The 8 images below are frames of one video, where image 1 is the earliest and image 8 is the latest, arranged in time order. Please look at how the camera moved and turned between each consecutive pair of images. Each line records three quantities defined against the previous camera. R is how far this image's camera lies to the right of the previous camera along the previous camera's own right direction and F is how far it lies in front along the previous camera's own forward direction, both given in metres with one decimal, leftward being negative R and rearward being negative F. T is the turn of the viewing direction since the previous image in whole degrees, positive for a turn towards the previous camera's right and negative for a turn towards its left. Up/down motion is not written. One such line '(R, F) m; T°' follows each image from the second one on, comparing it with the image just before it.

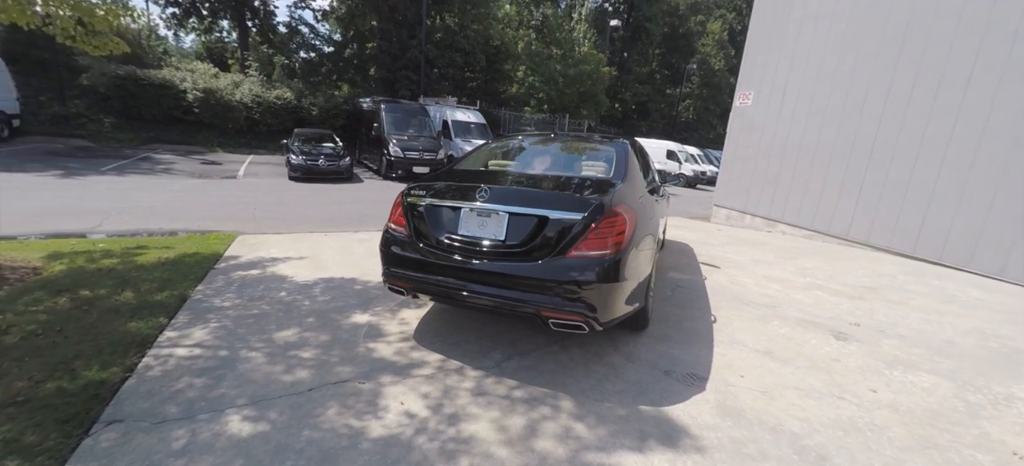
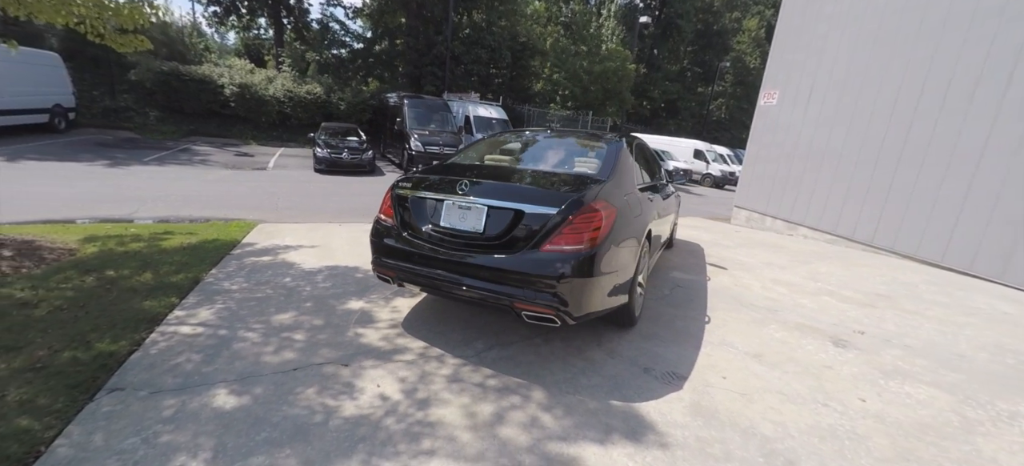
(+0.3, -0.1) m; -4°
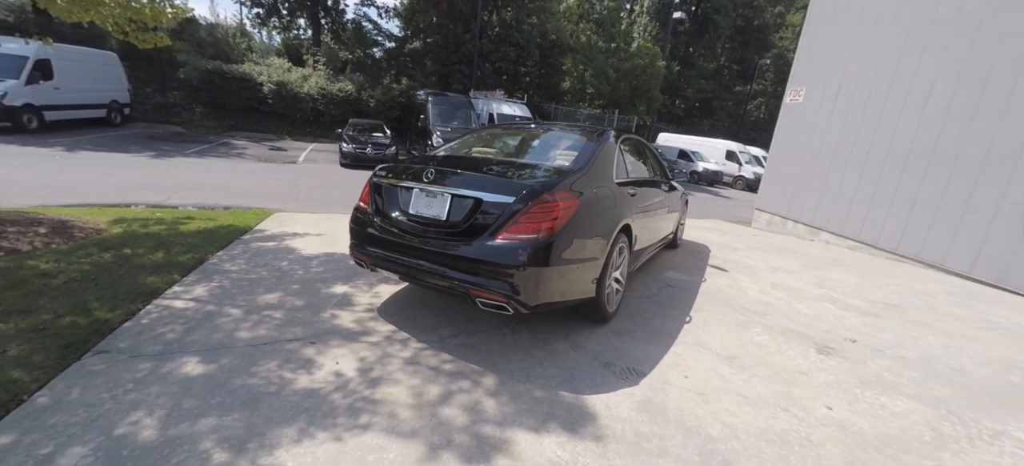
(+0.5, 0.0) m; -5°
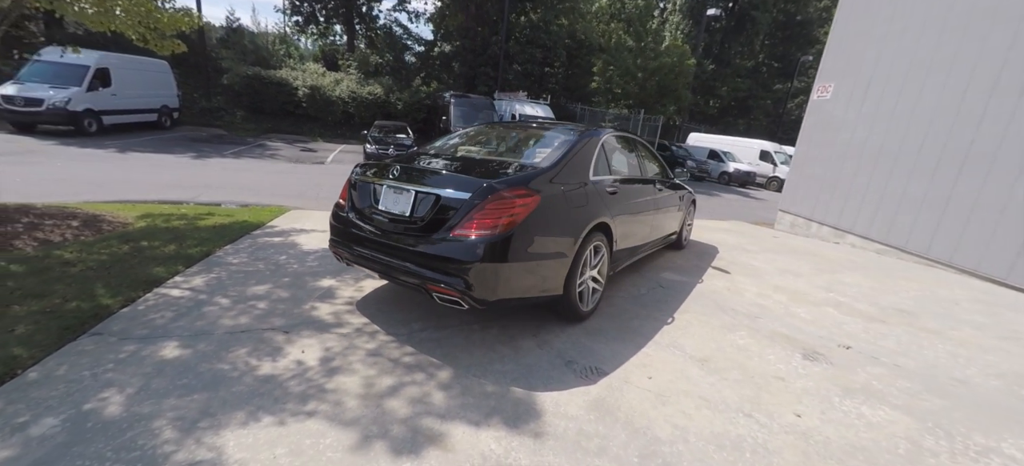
(+0.5, 0.0) m; -5°
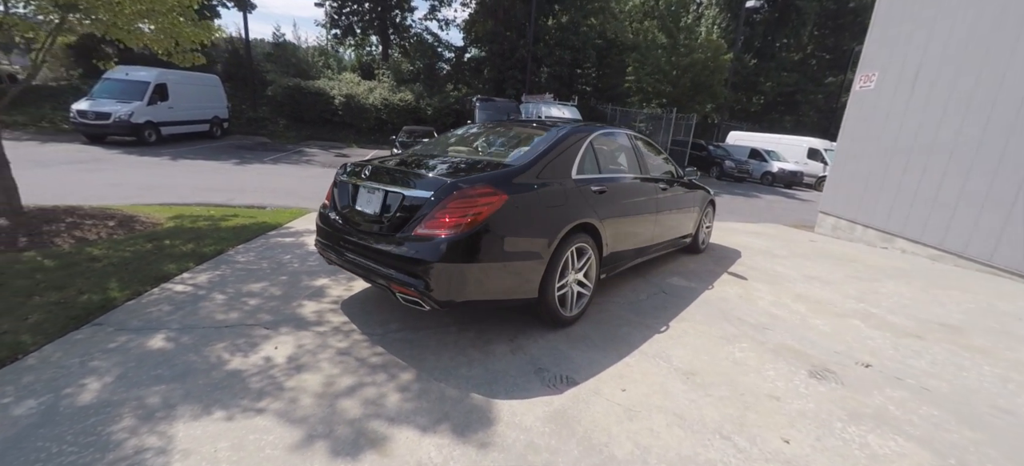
(+0.5, +0.1) m; -6°
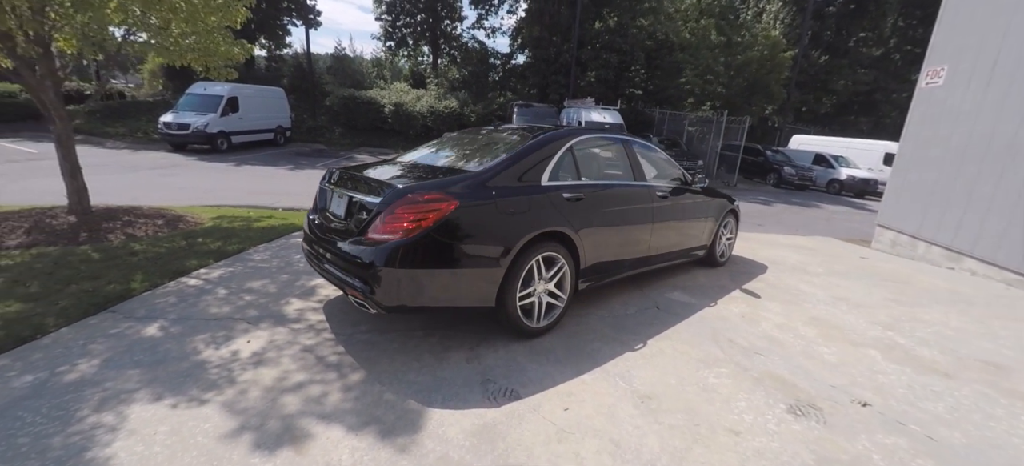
(+0.7, +0.1) m; -8°
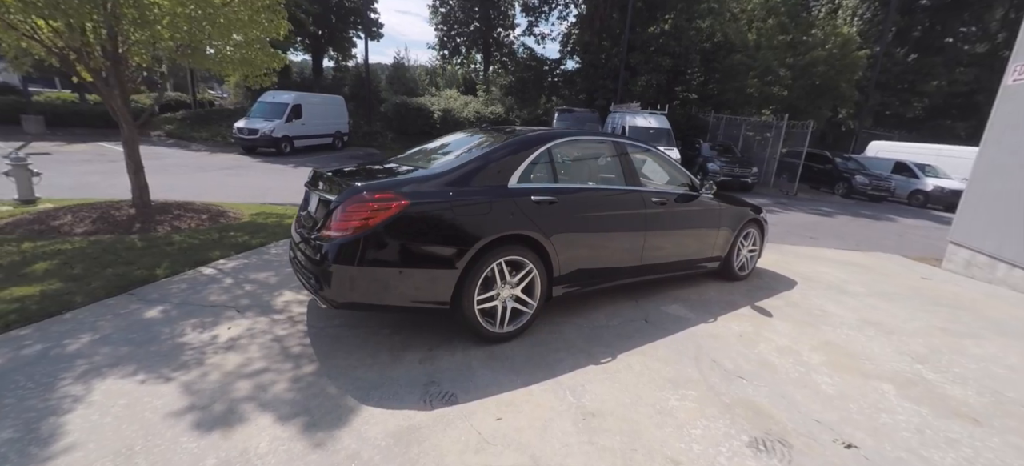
(+0.7, +0.2) m; -9°
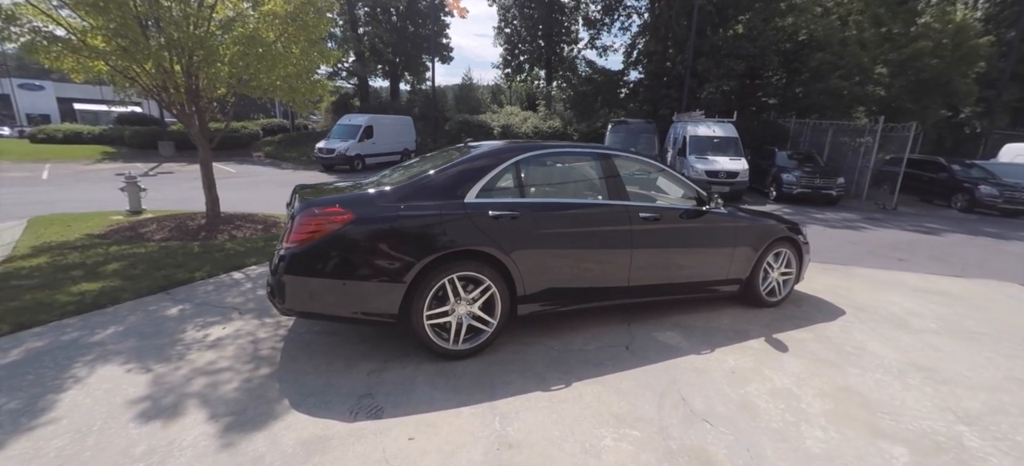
(+0.9, +0.2) m; -11°
